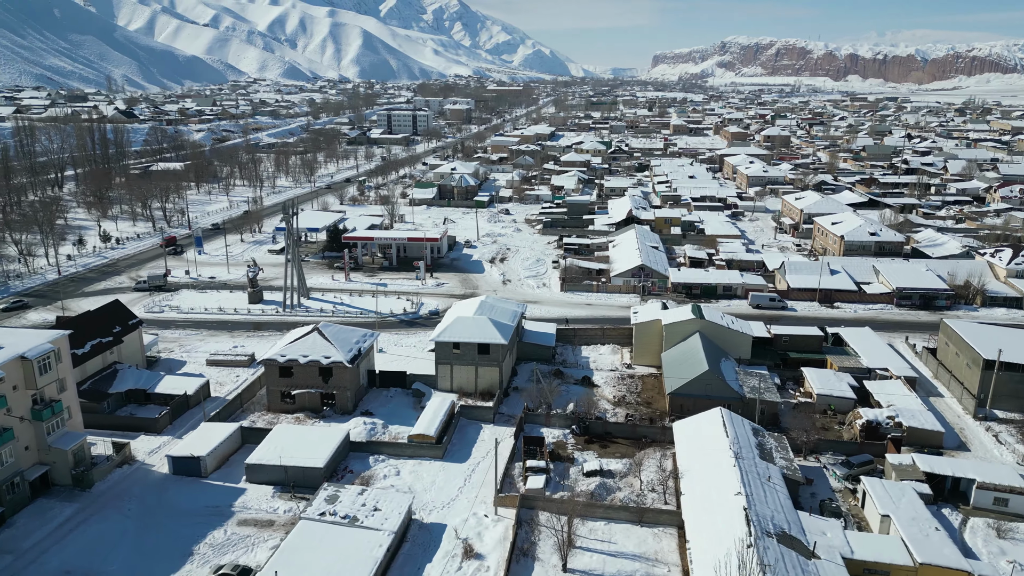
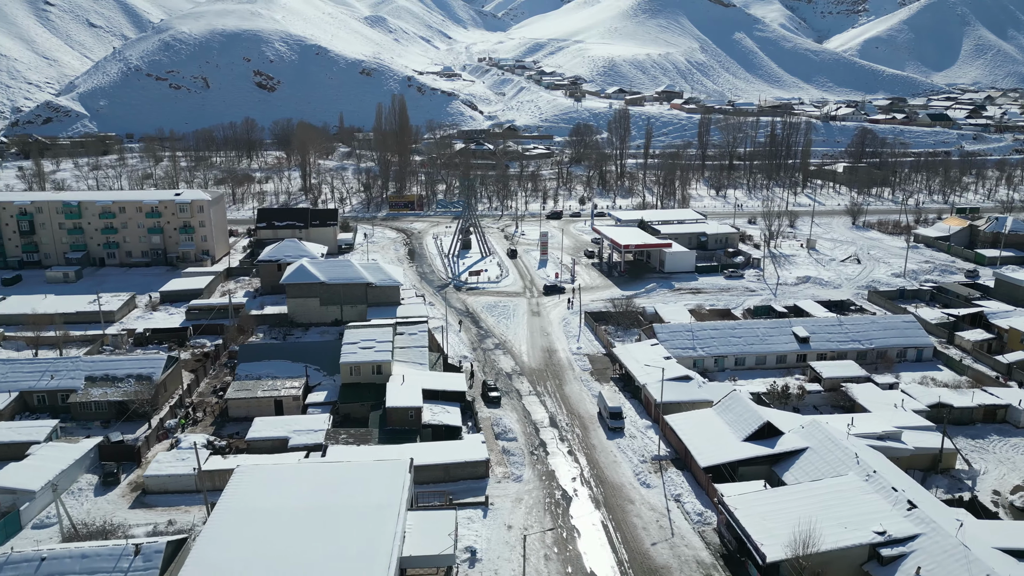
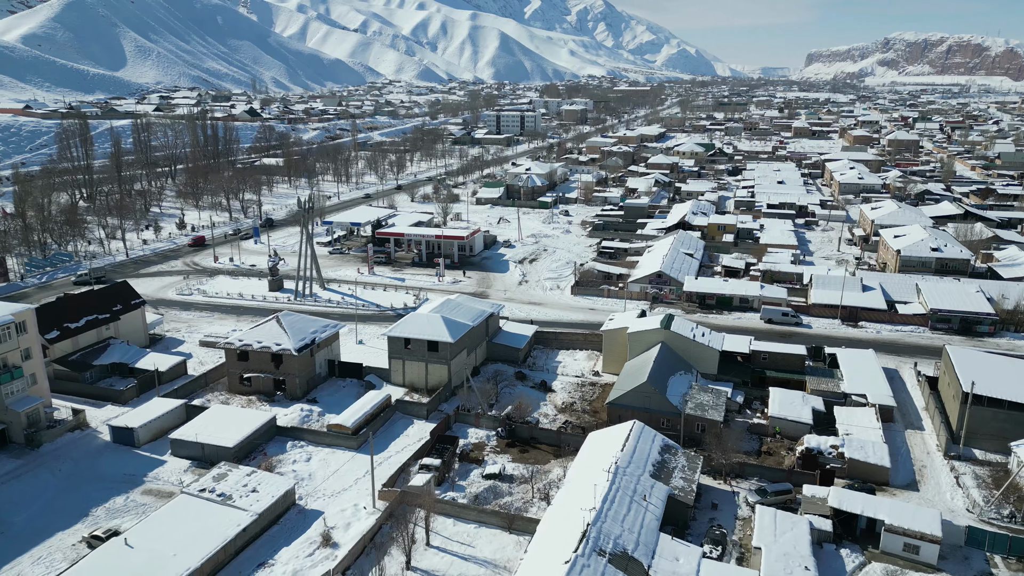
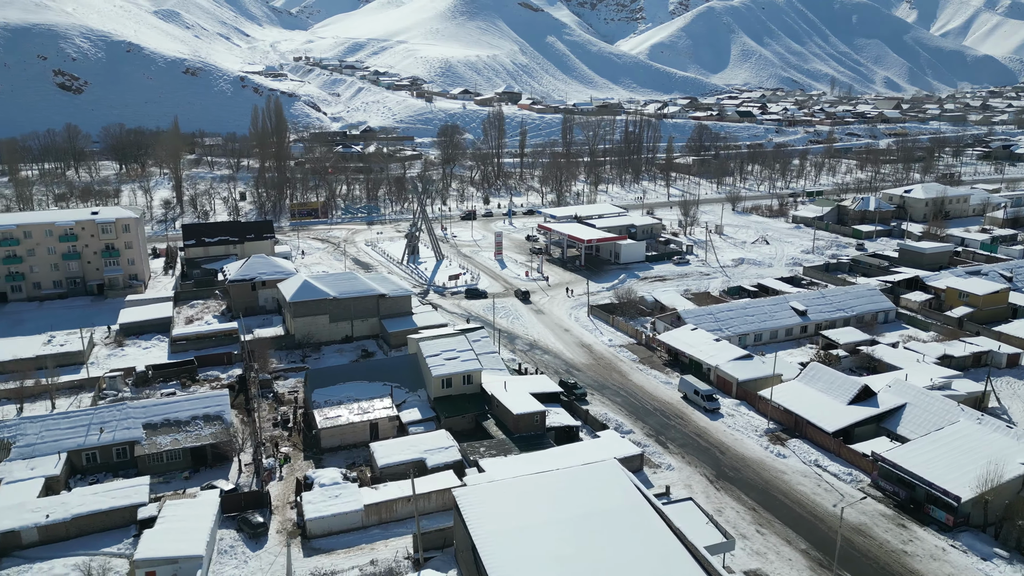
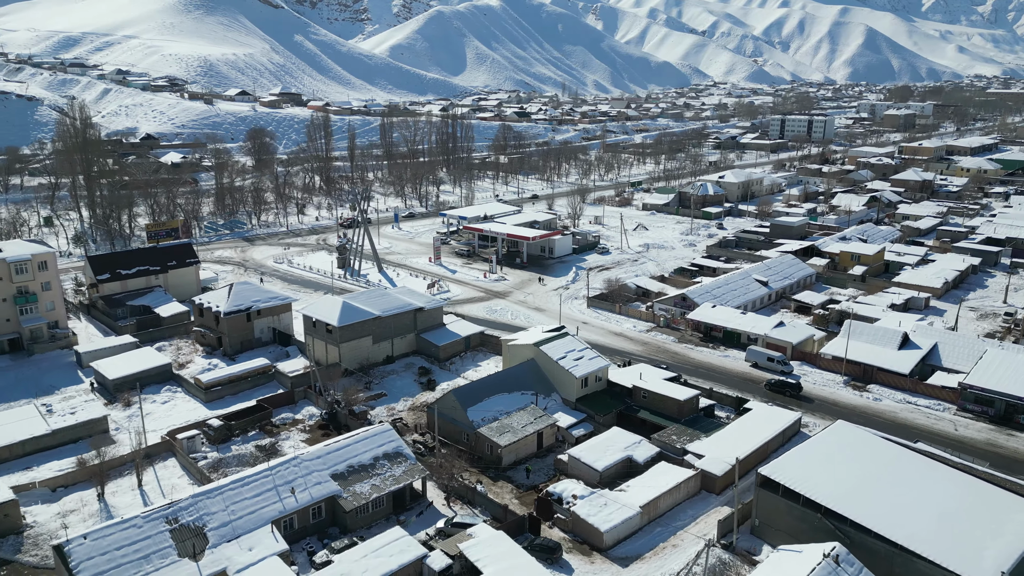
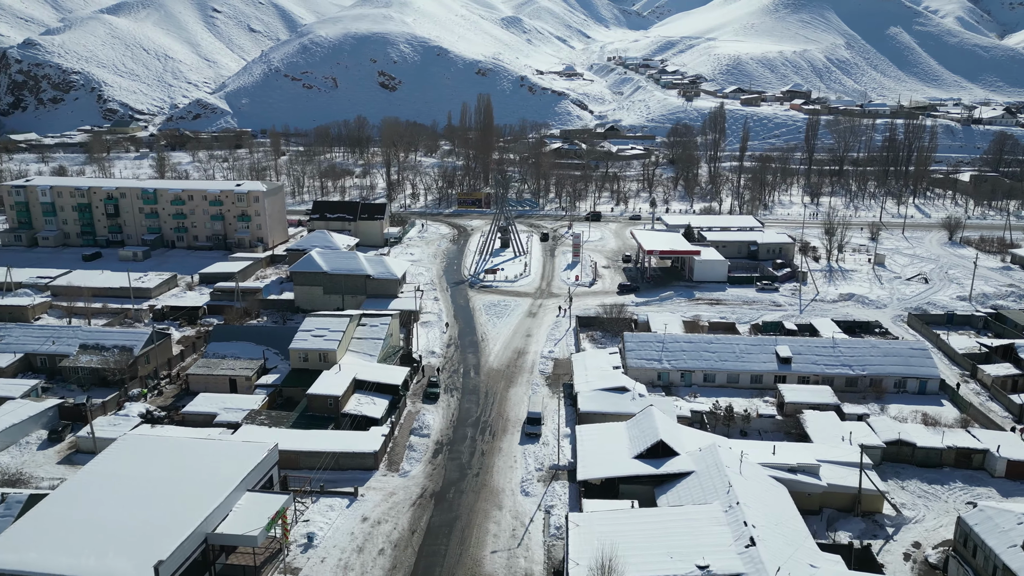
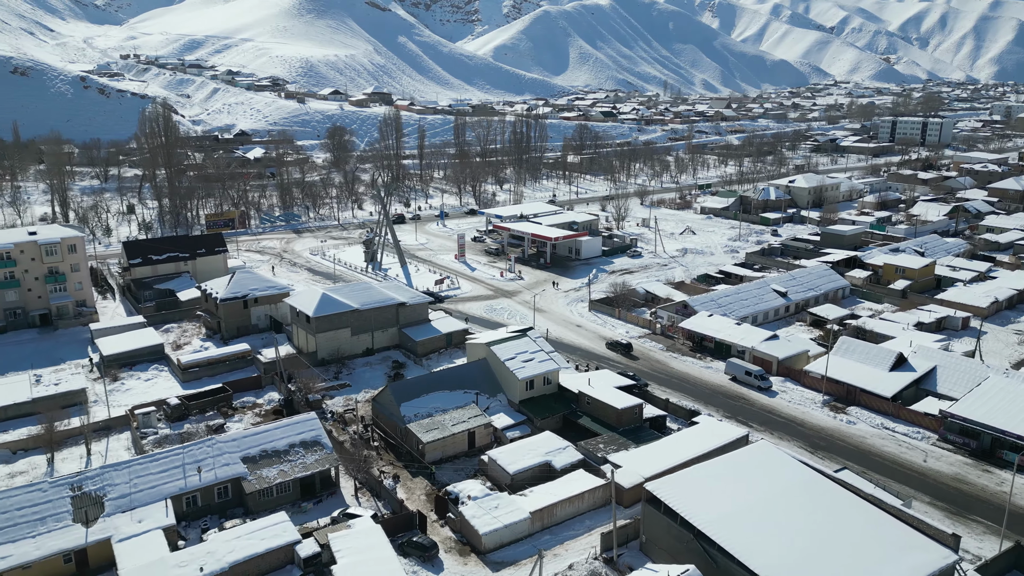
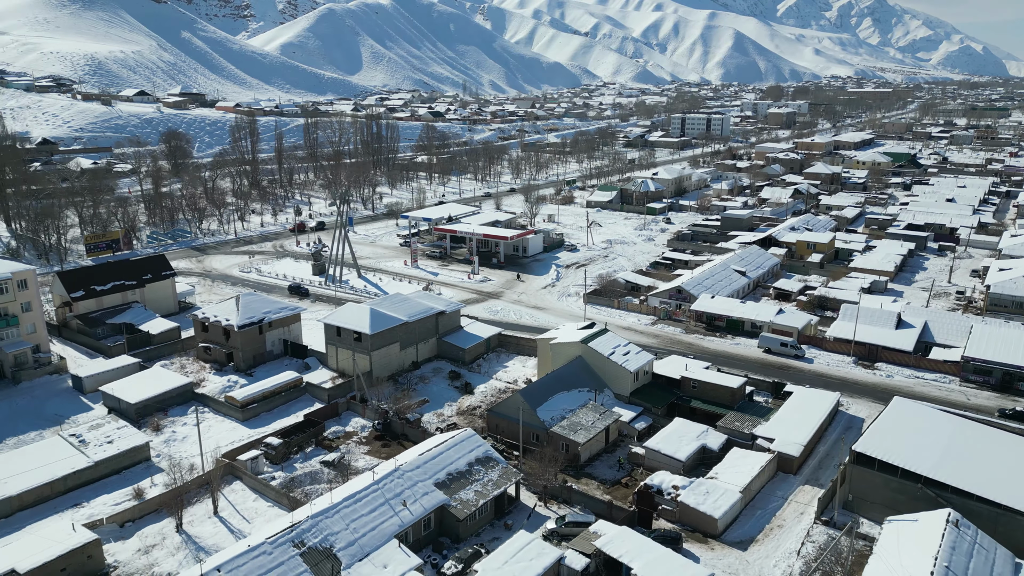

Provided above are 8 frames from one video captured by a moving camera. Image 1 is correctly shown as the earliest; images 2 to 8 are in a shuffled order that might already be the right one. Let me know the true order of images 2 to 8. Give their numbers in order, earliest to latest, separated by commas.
3, 8, 5, 7, 4, 2, 6
